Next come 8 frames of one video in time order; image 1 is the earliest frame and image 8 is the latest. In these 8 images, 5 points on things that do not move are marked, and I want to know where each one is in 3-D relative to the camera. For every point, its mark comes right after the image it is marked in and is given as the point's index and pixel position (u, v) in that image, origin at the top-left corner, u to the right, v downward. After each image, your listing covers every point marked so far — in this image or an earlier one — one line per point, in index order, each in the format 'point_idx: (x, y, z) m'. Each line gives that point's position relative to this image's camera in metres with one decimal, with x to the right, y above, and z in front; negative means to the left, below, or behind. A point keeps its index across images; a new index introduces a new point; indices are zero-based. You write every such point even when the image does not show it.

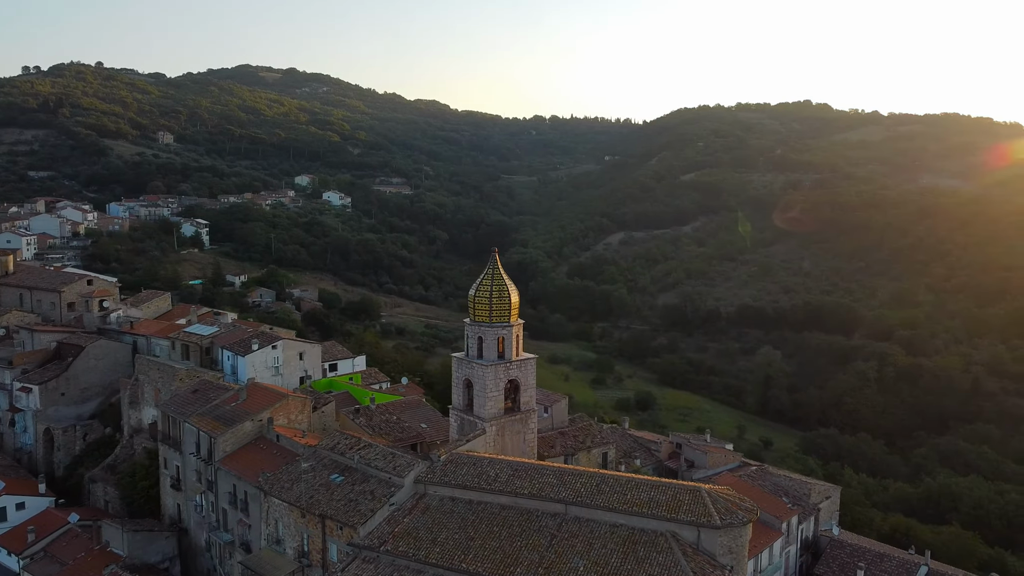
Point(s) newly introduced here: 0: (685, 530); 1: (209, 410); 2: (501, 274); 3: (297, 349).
0: (+2.4, -3.3, +11.2) m
1: (-5.7, -2.3, +15.4) m
2: (-0.2, +0.2, +14.5) m
3: (-5.2, -1.5, +19.9) m
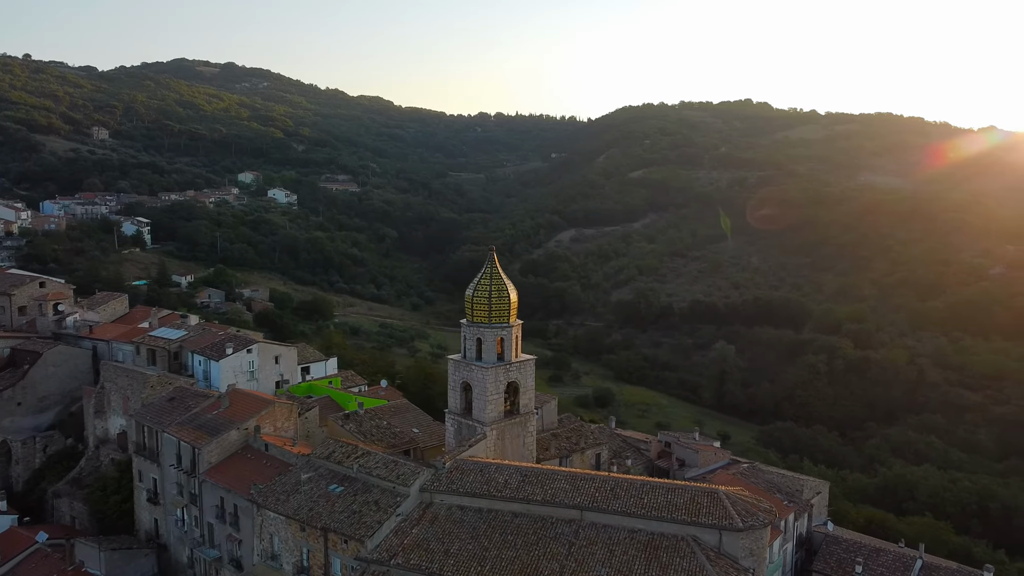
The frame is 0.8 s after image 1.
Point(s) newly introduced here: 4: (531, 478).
0: (+2.6, -3.3, +10.9) m
1: (-5.8, -2.4, +14.6) m
2: (-0.2, +0.3, +14.1) m
3: (-5.6, -1.5, +19.1) m
4: (+0.3, -2.8, +12.1) m
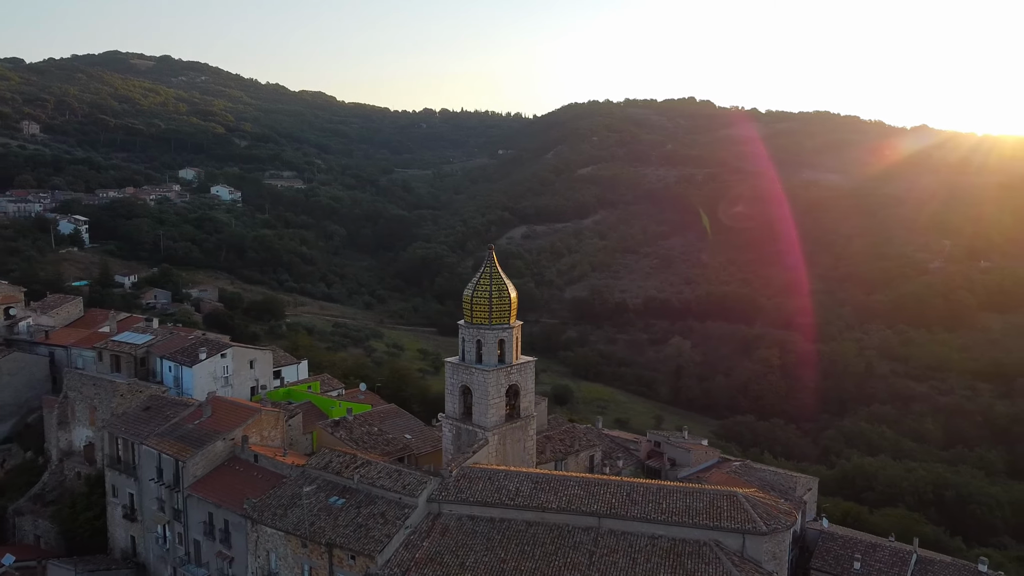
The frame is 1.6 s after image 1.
0: (+2.8, -3.3, +10.7) m
1: (-5.8, -2.4, +13.8) m
2: (-0.2, +0.3, +13.6) m
3: (-5.9, -1.5, +18.2) m
4: (+0.5, -2.8, +11.7) m
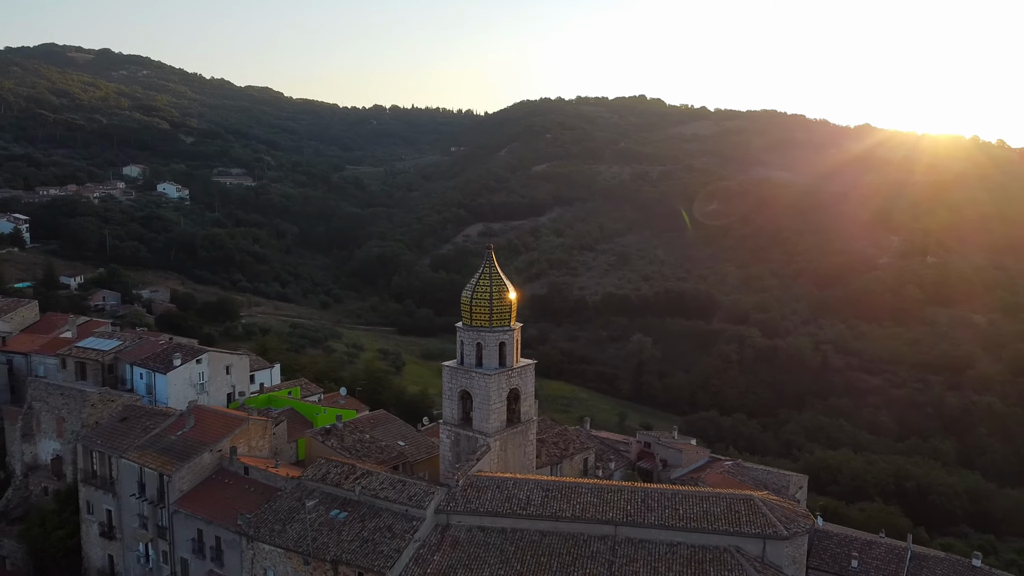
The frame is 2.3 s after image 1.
0: (+3.0, -3.3, +10.5) m
1: (-5.8, -2.5, +13.0) m
2: (-0.2, +0.2, +13.2) m
3: (-6.2, -1.6, +17.4) m
4: (+0.6, -2.8, +11.3) m
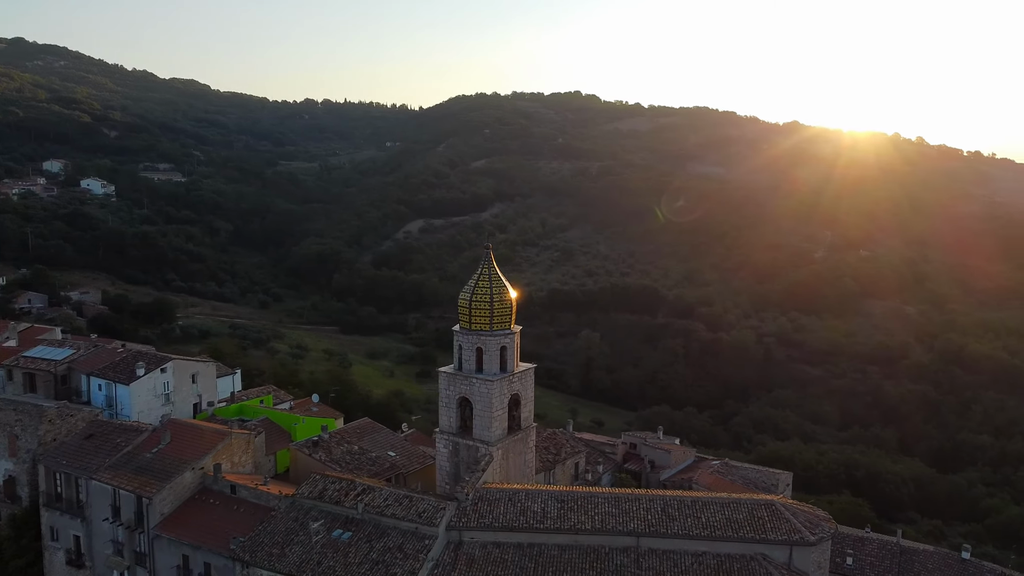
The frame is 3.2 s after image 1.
0: (+3.3, -3.3, +10.2) m
1: (-5.7, -2.6, +12.0) m
2: (-0.2, +0.2, +12.6) m
3: (-6.5, -1.6, +16.4) m
4: (+0.8, -2.9, +10.8) m
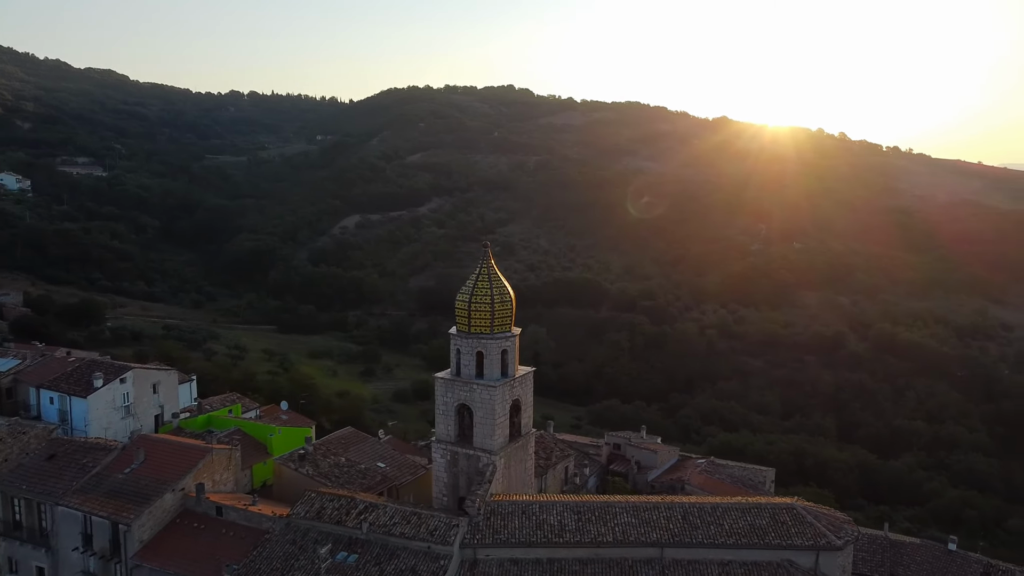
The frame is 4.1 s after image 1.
0: (+3.5, -3.3, +9.9) m
1: (-5.6, -2.6, +10.9) m
2: (-0.2, +0.2, +12.0) m
3: (-6.8, -1.7, +15.2) m
4: (+0.9, -2.9, +10.3) m
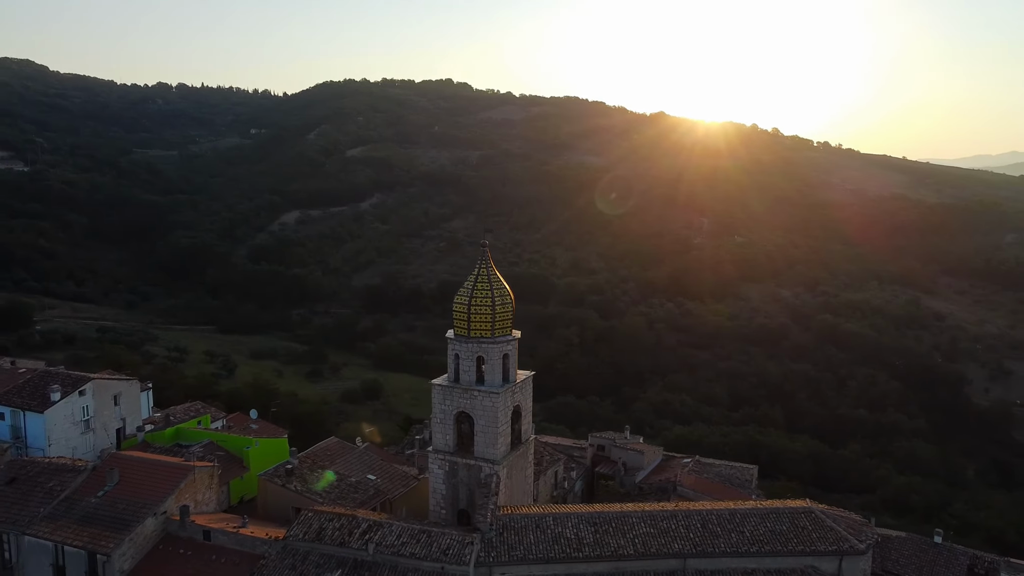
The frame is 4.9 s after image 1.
0: (+3.7, -3.2, +9.6) m
1: (-5.5, -2.7, +10.0) m
2: (-0.2, +0.2, +11.4) m
3: (-7.0, -1.8, +14.2) m
4: (+1.1, -2.9, +9.8) m
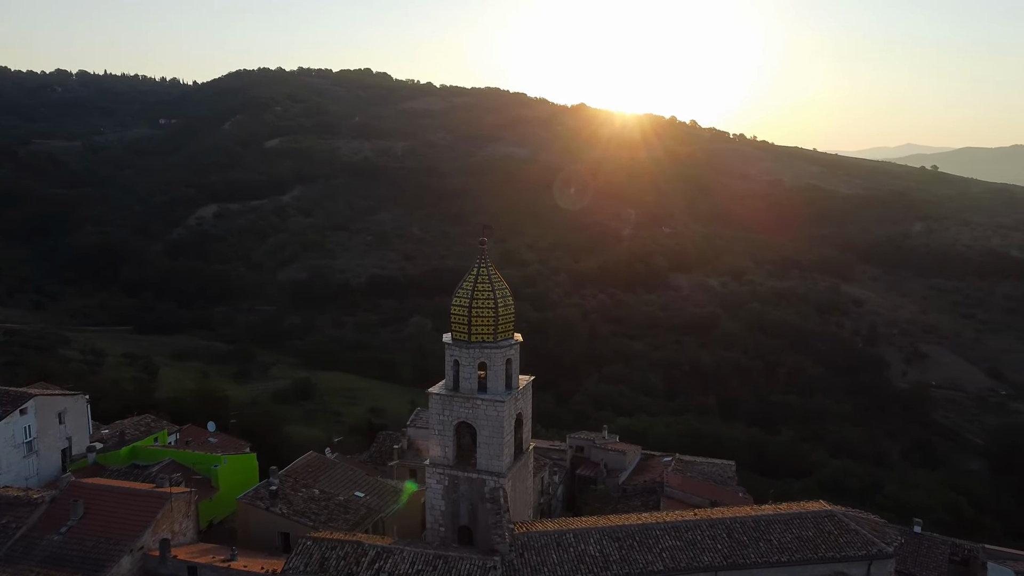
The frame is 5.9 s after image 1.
0: (+3.9, -3.2, +9.3) m
1: (-5.3, -2.8, +8.8) m
2: (-0.2, +0.2, +10.7) m
3: (-7.2, -1.9, +12.8) m
4: (+1.3, -2.9, +9.3) m
